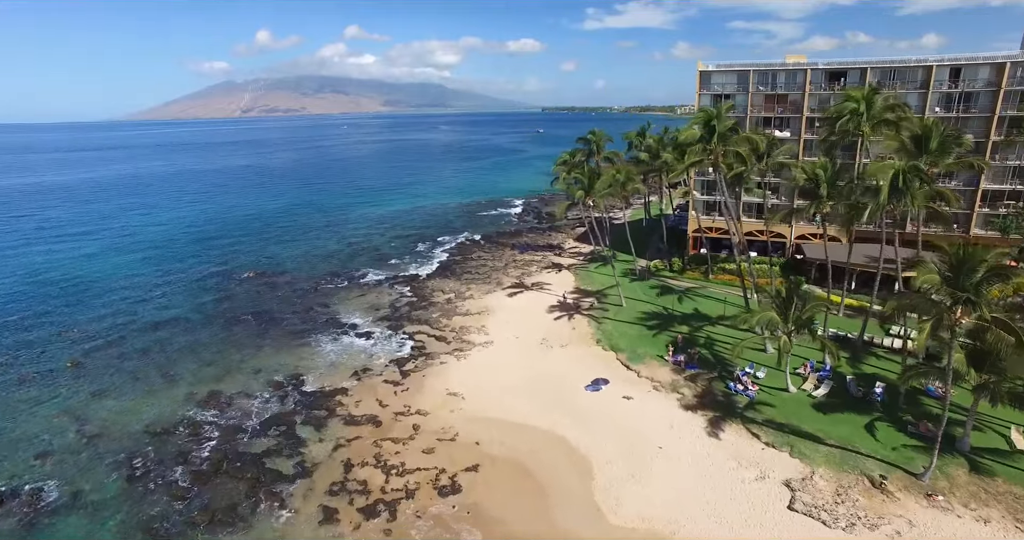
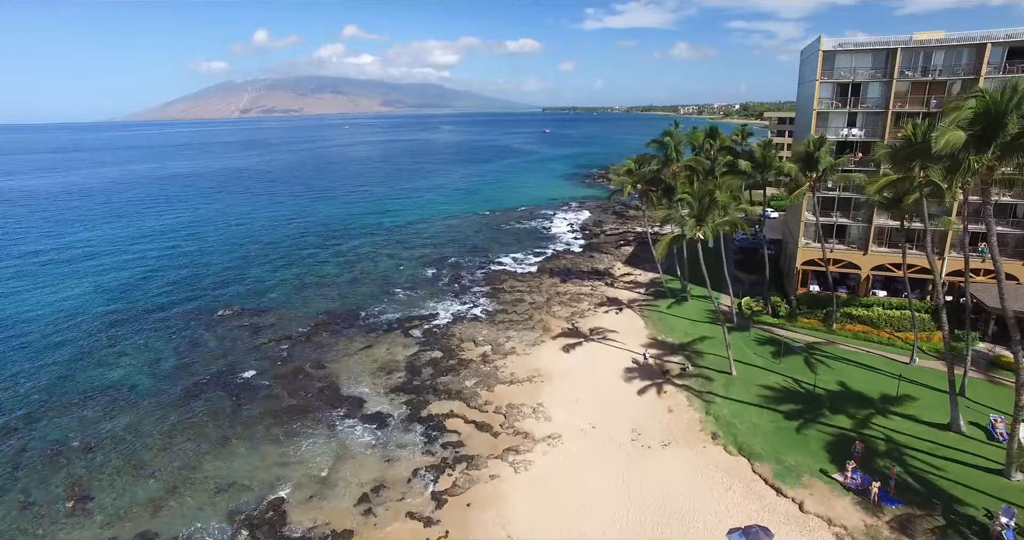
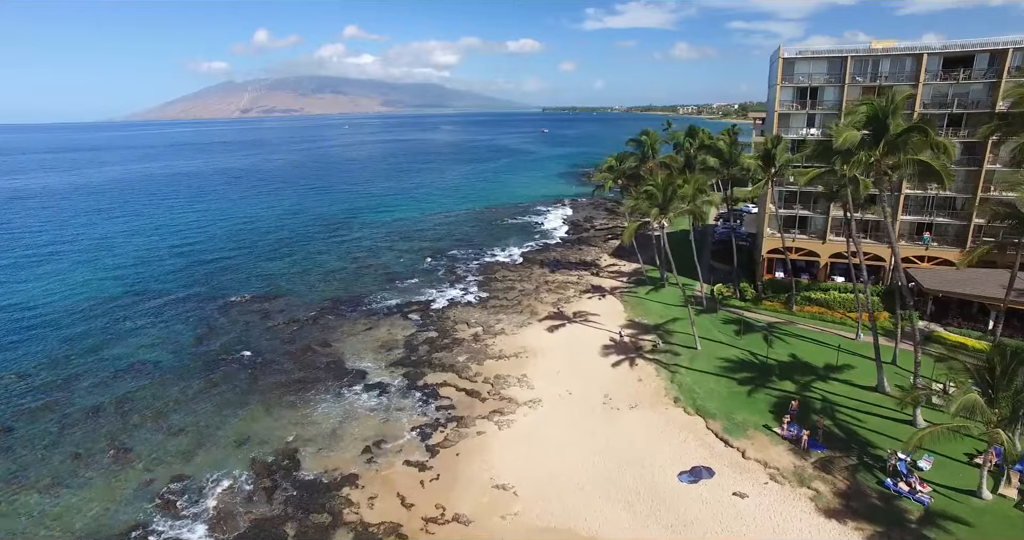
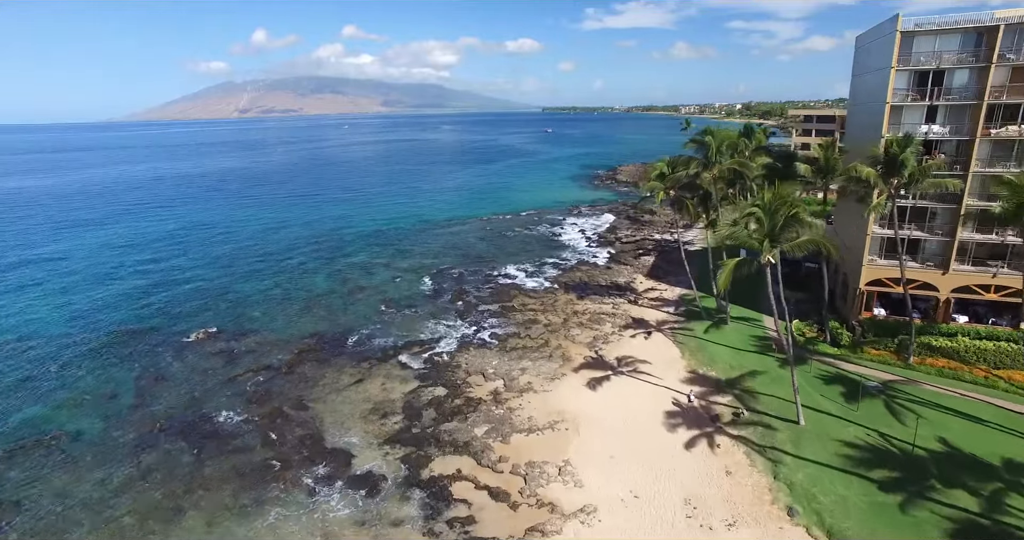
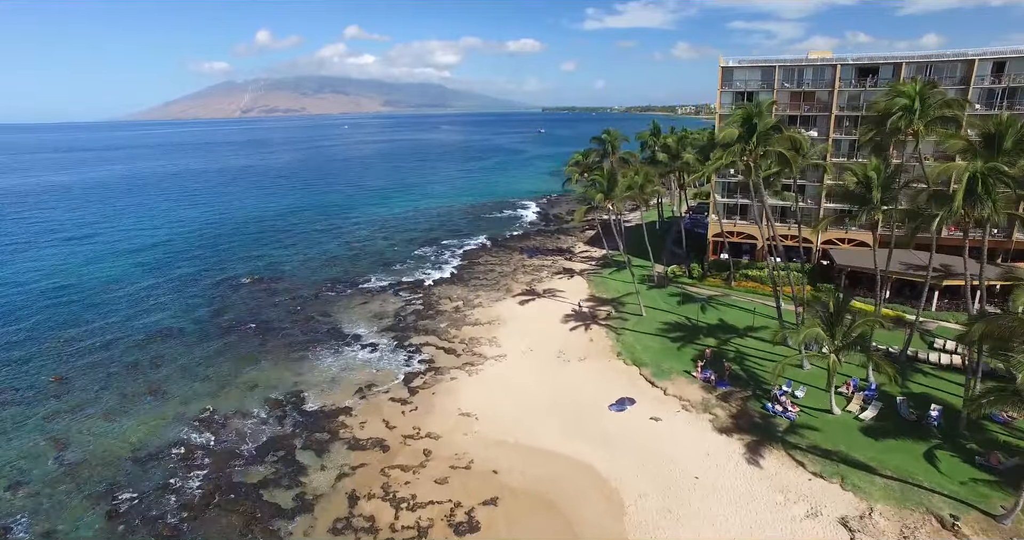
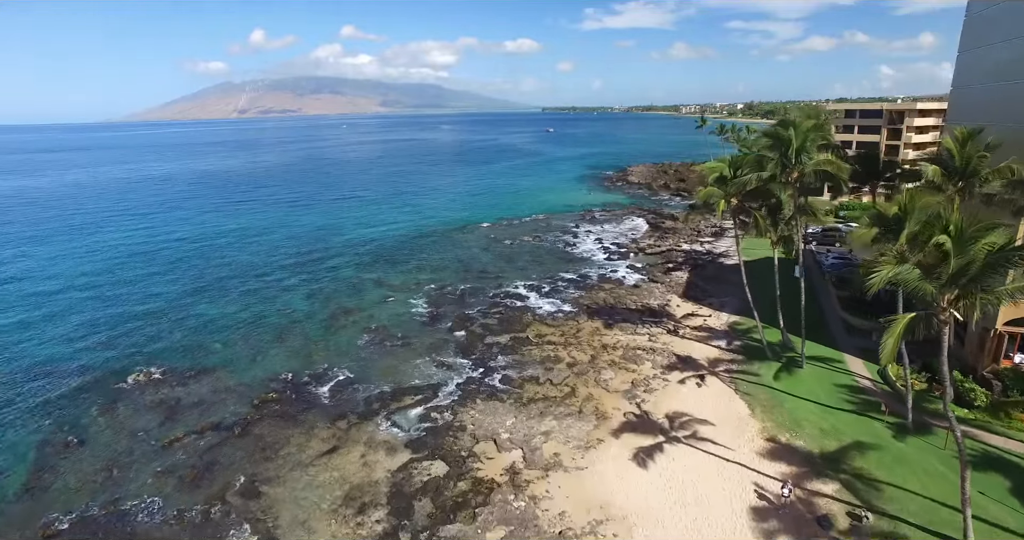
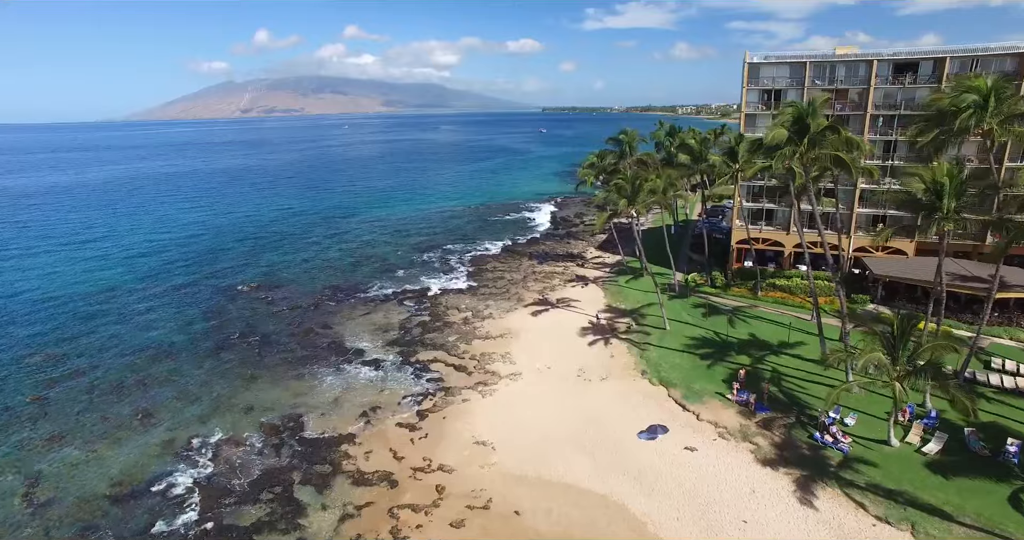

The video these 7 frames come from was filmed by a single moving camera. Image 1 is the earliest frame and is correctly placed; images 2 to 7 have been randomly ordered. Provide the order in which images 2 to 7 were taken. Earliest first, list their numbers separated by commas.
5, 7, 3, 2, 4, 6
